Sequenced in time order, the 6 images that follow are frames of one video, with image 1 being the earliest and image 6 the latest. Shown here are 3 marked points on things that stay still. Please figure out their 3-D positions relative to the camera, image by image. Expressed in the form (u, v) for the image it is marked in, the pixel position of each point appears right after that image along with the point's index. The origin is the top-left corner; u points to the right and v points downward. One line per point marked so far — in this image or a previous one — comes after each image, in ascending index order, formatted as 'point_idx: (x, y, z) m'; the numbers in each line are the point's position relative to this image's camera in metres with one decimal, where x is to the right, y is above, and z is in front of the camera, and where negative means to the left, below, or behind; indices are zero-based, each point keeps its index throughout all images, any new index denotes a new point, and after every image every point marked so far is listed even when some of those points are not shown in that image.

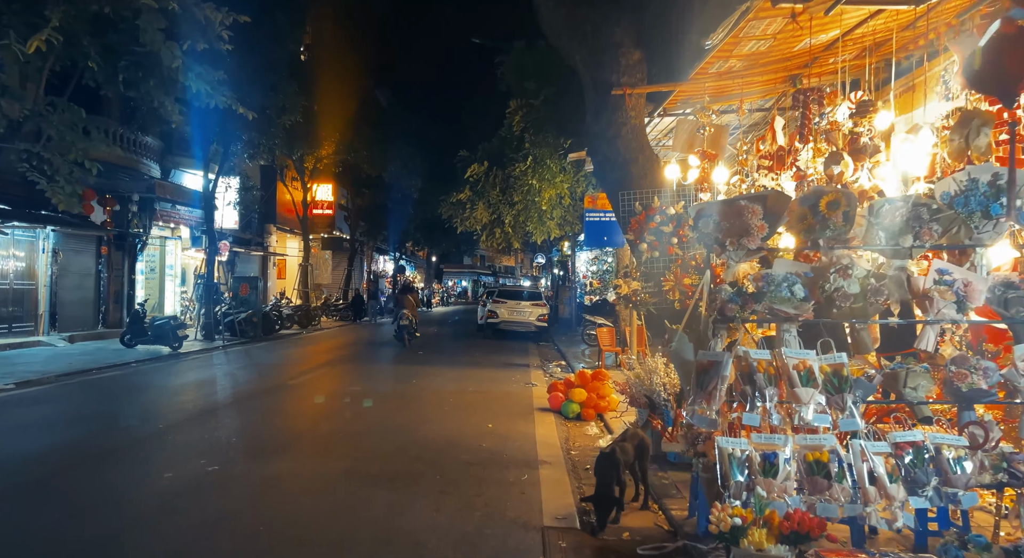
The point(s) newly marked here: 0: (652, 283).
0: (+1.4, -0.1, +6.1) m
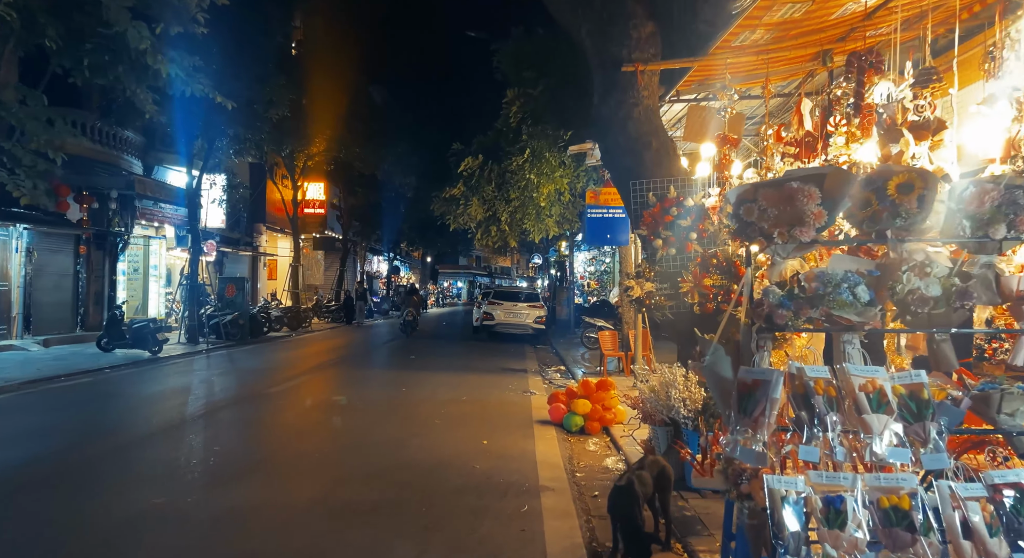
0: (+1.4, -0.1, +5.4) m
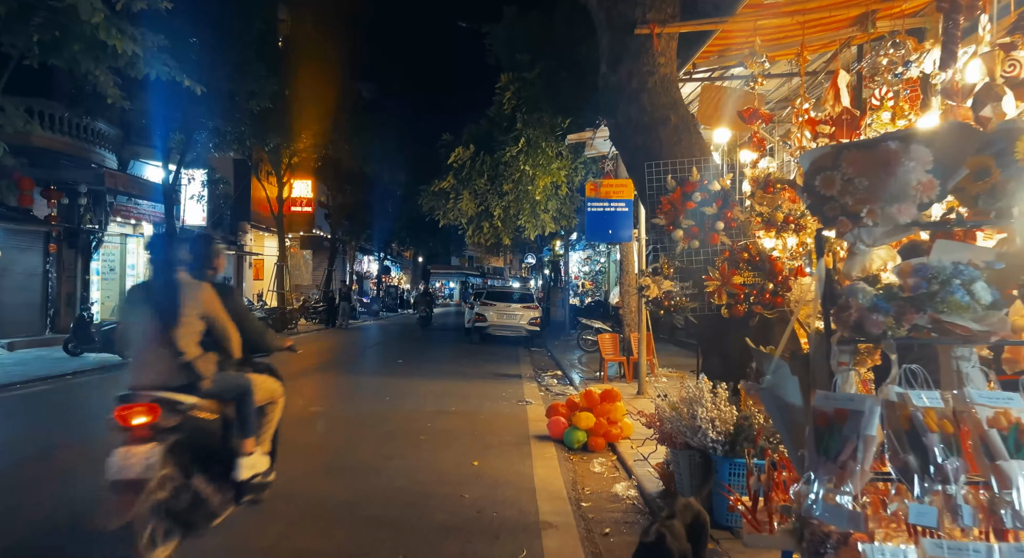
0: (+1.3, 0.0, +4.6) m
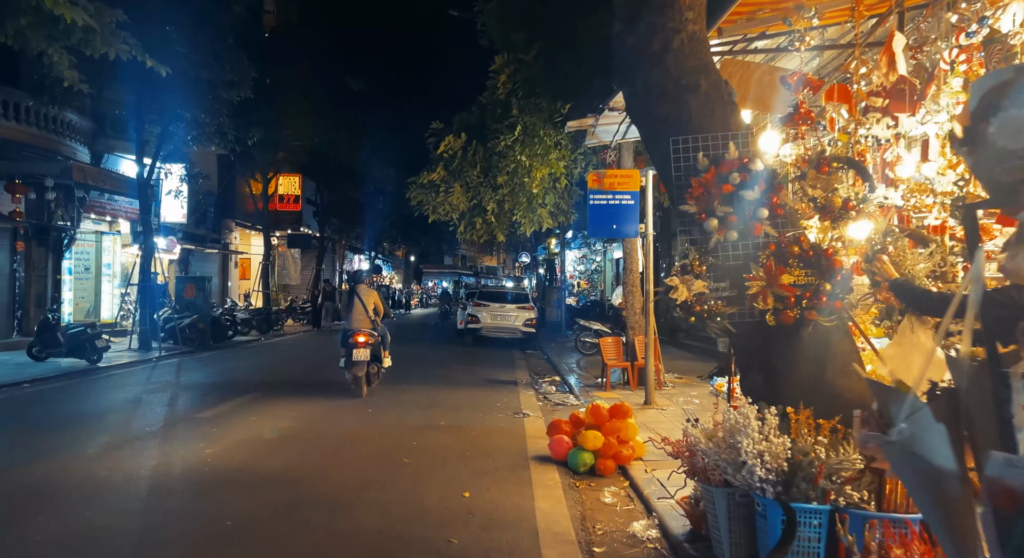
0: (+1.3, 0.0, +3.8) m
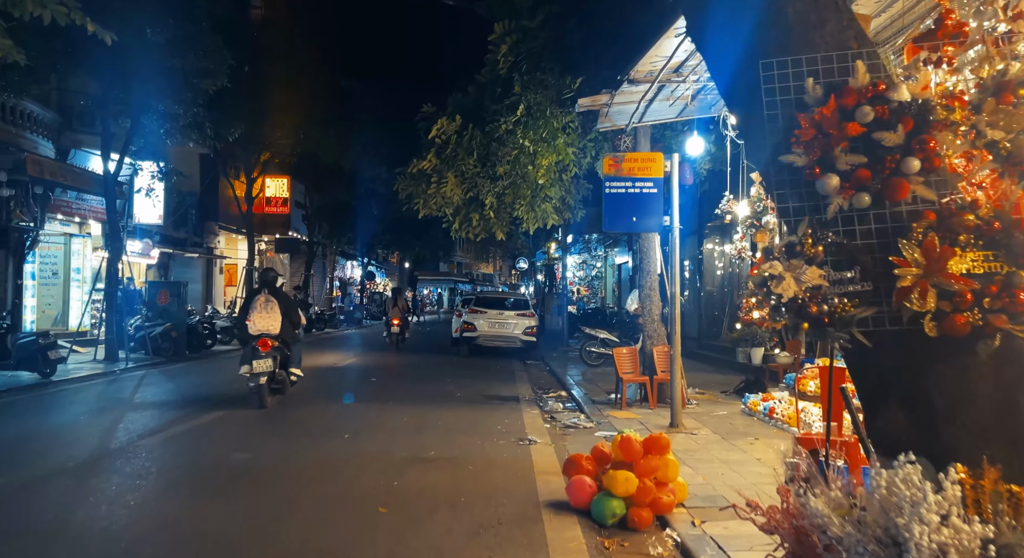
0: (+1.4, 0.0, +2.5) m
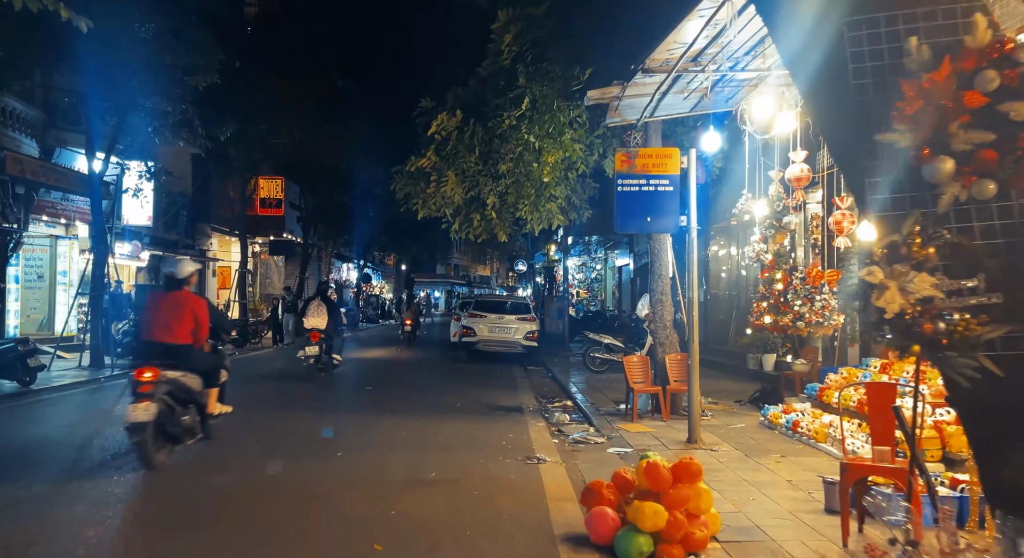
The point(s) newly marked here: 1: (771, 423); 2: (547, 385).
0: (+1.5, 0.0, +2.0) m
1: (+3.3, -1.8, +7.9) m
2: (+0.8, -2.3, +13.4) m
